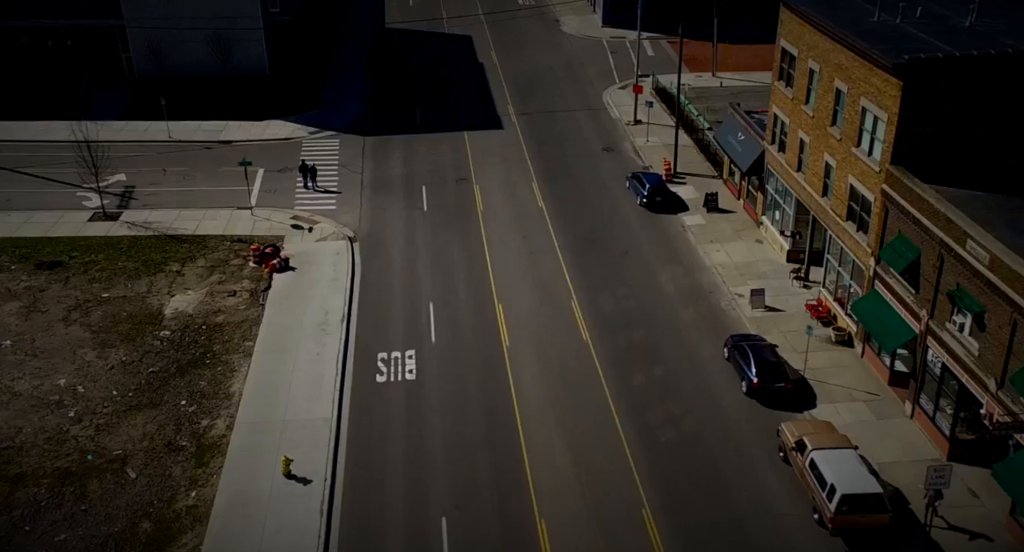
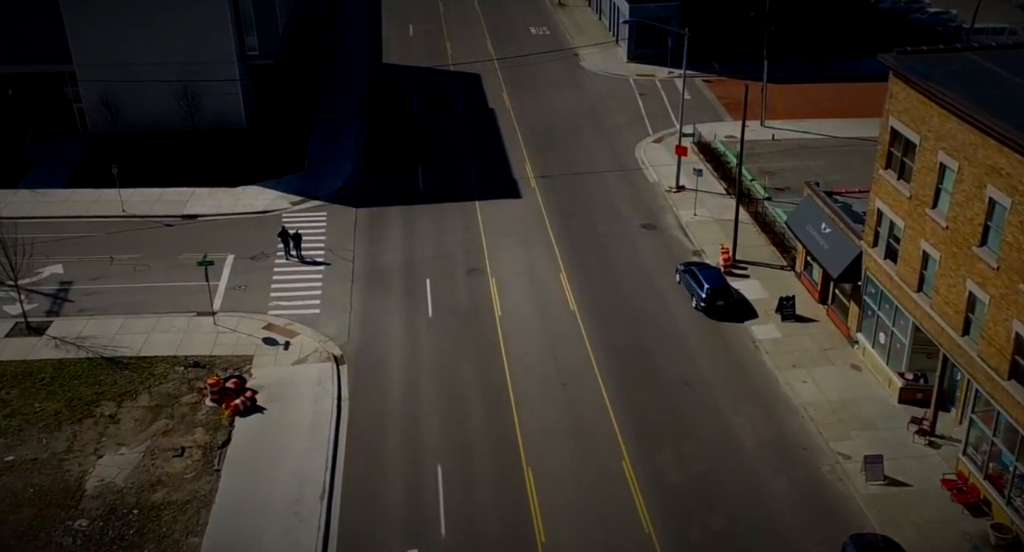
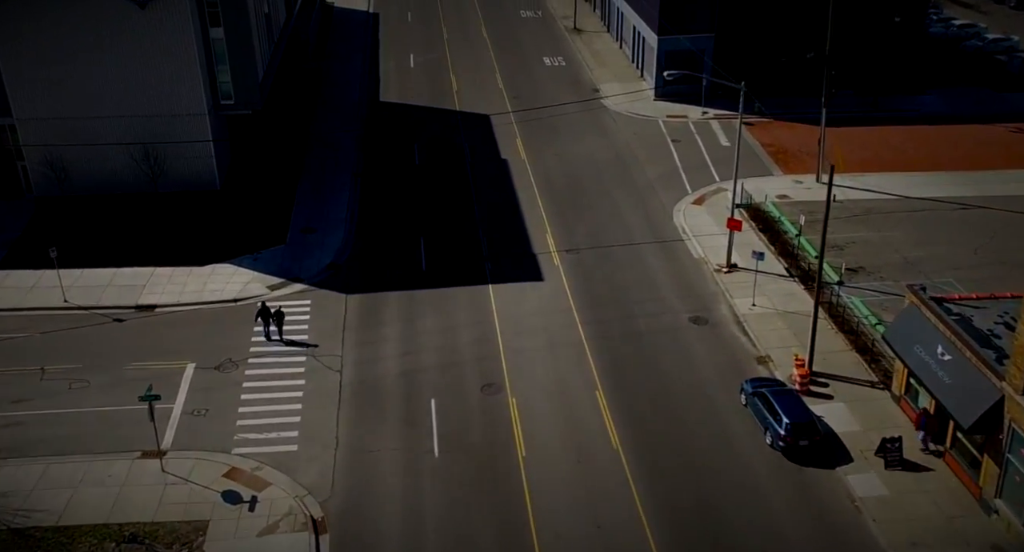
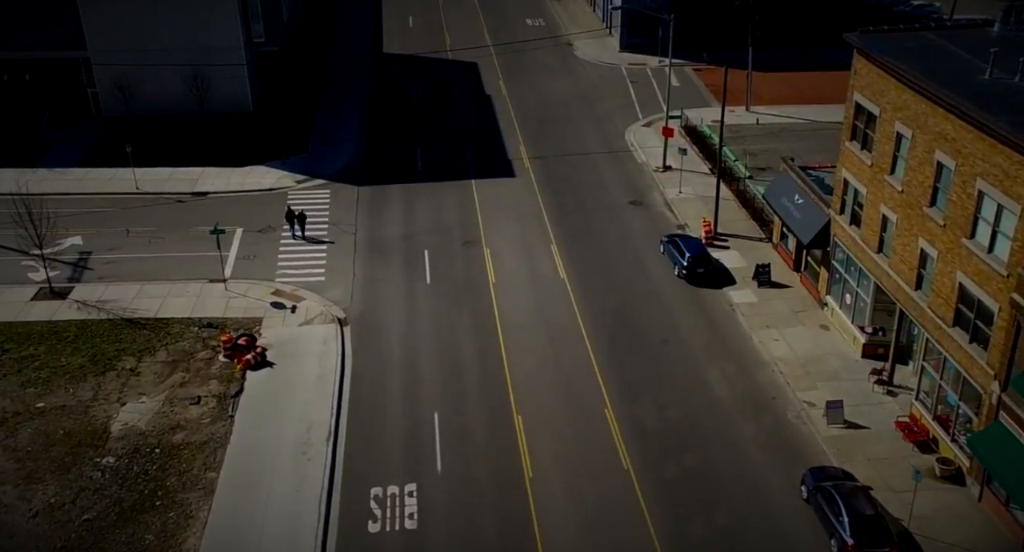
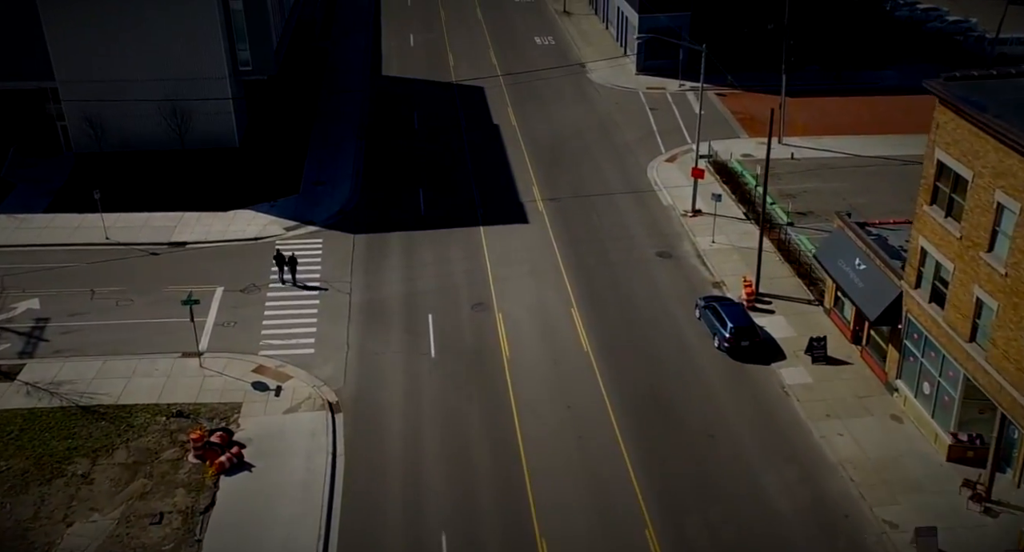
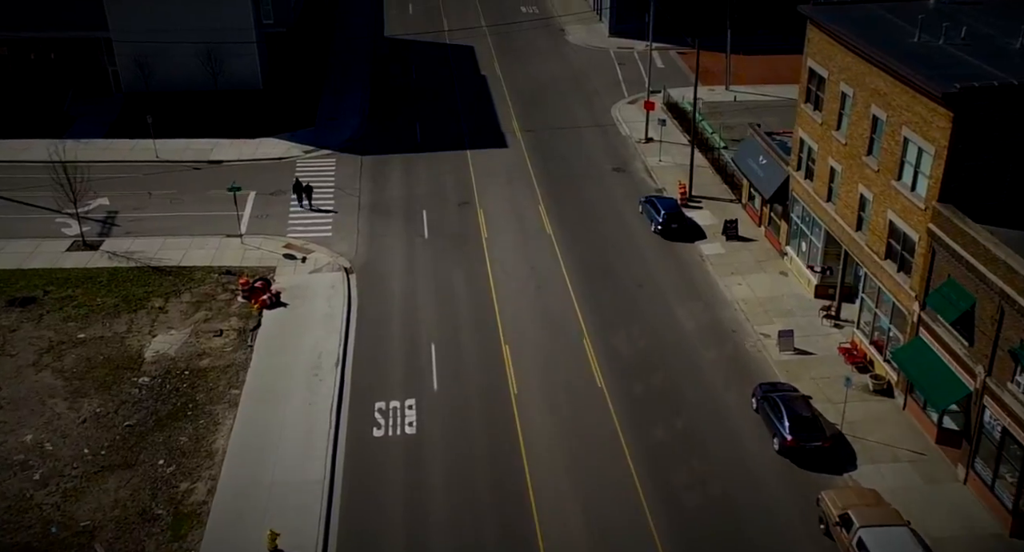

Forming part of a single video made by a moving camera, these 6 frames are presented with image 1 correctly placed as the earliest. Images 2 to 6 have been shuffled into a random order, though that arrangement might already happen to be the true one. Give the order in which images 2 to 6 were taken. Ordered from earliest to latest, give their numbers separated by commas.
6, 4, 2, 5, 3
